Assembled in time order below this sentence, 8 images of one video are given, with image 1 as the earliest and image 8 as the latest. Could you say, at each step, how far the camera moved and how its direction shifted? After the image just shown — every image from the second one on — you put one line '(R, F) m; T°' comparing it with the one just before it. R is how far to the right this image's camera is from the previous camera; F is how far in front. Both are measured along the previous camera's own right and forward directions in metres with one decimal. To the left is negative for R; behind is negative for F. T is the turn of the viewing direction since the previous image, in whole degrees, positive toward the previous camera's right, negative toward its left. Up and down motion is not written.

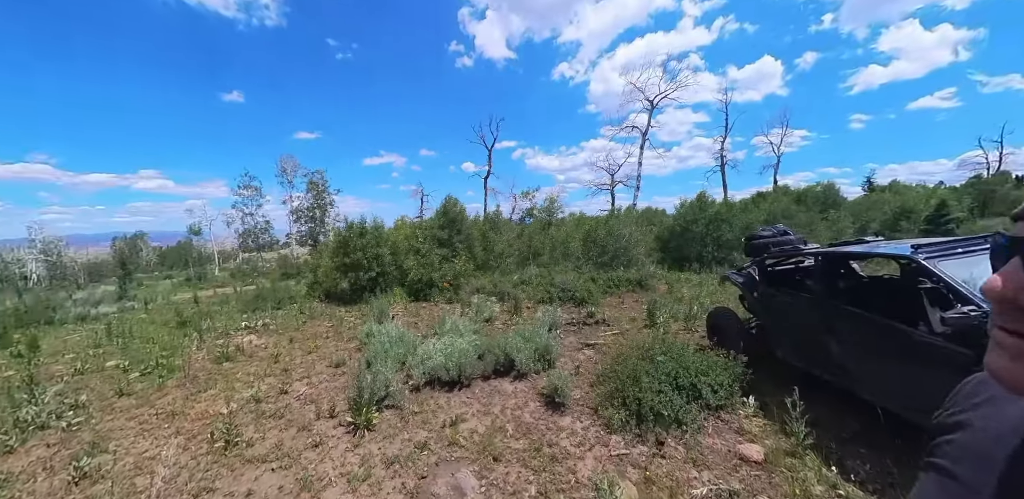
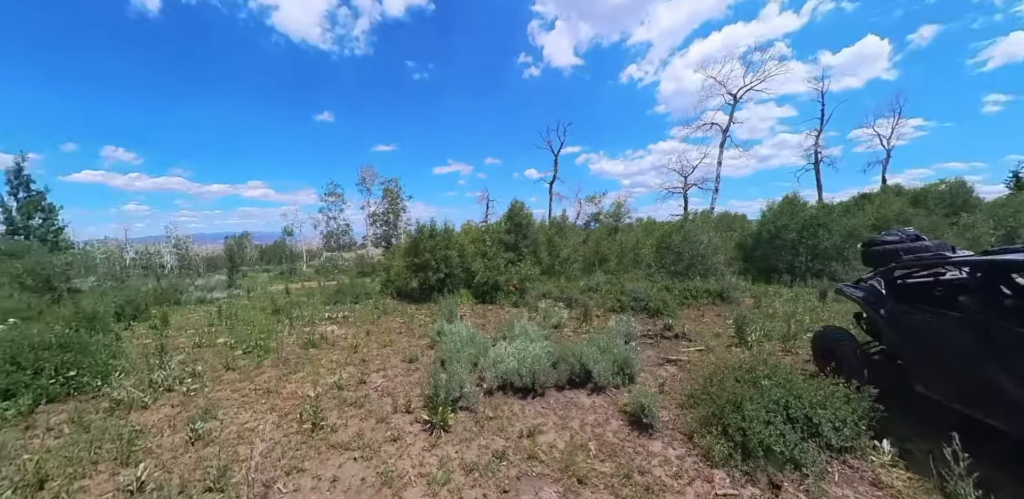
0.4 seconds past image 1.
(-0.4, +0.3) m; -10°
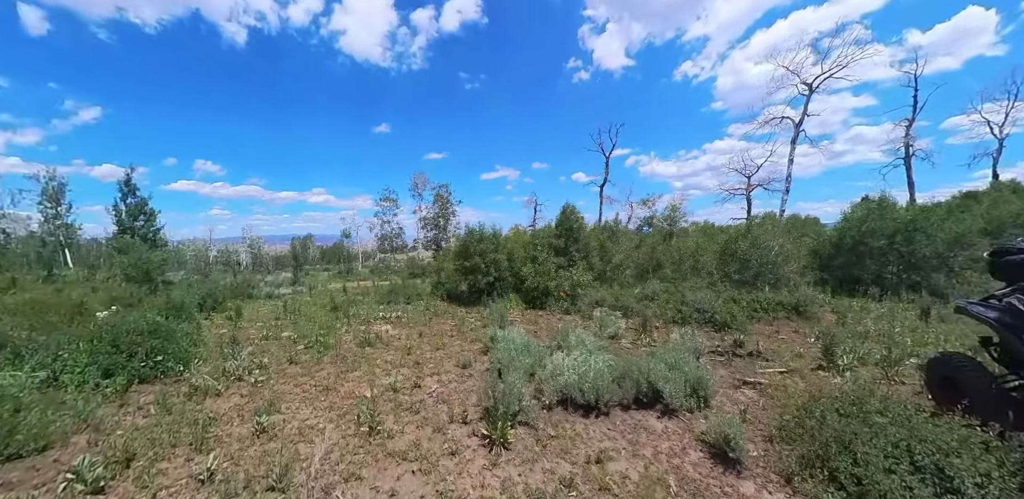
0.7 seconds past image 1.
(-0.3, +0.3) m; -7°
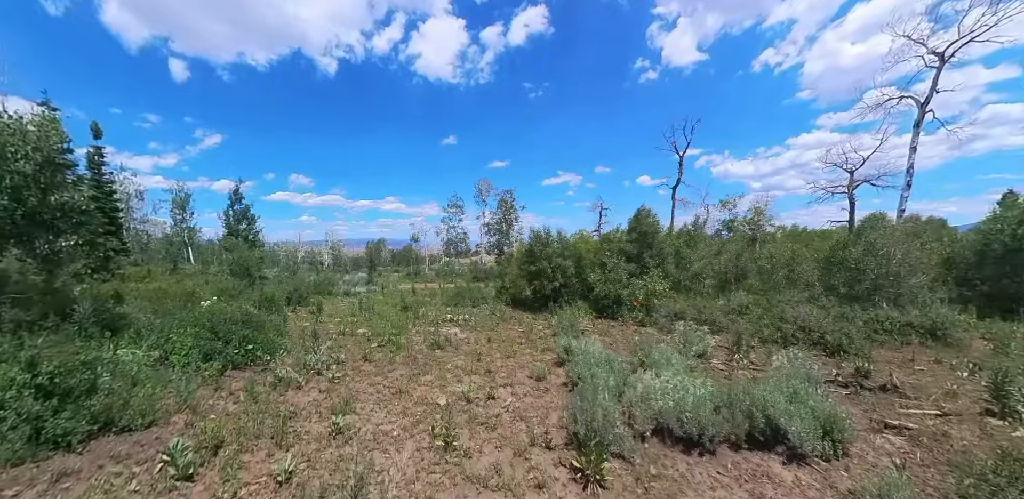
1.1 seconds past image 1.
(-0.4, +0.4) m; -10°
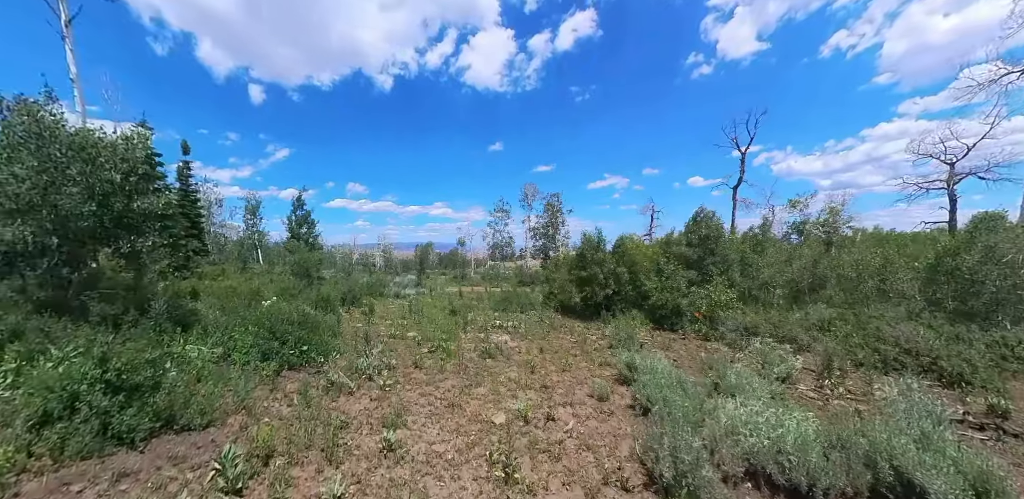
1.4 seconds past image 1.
(-0.2, +0.4) m; -7°
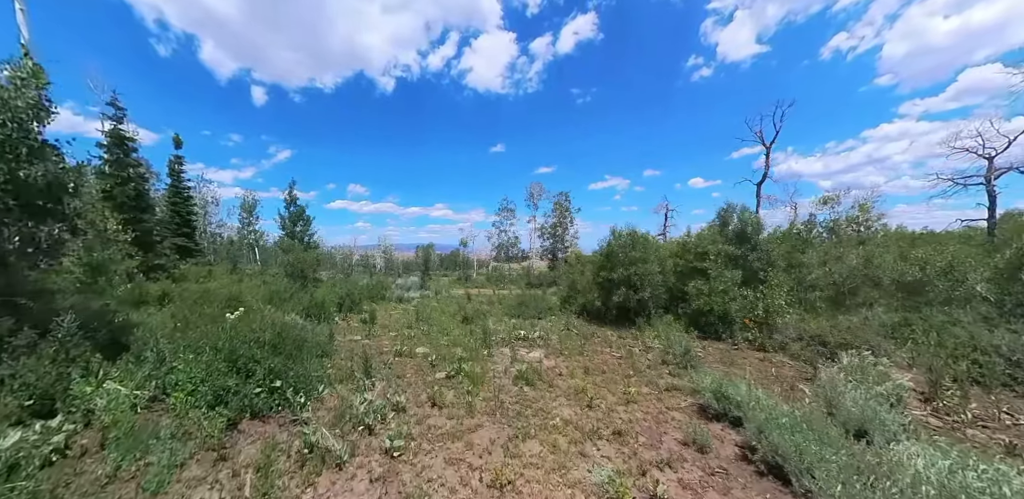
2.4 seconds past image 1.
(-0.5, +1.3) m; 0°
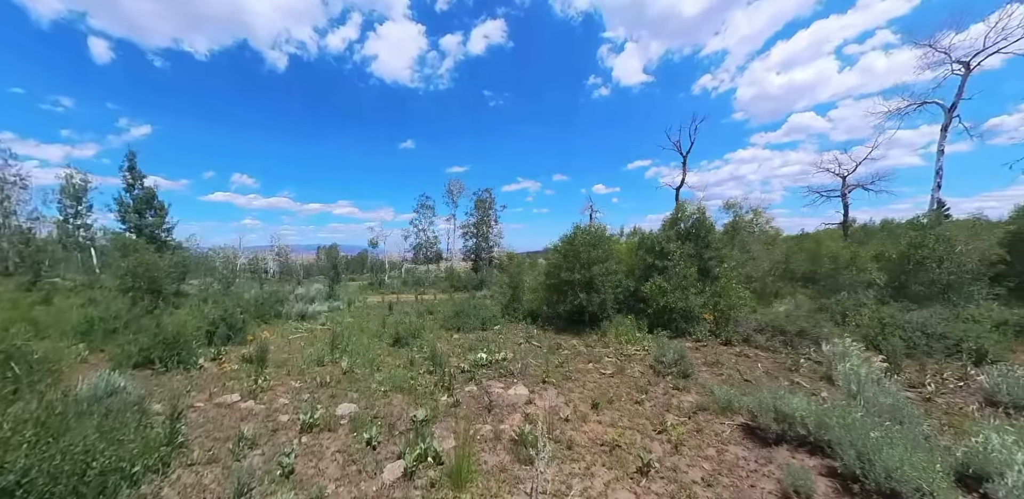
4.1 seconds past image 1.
(-0.6, +1.6) m; +14°
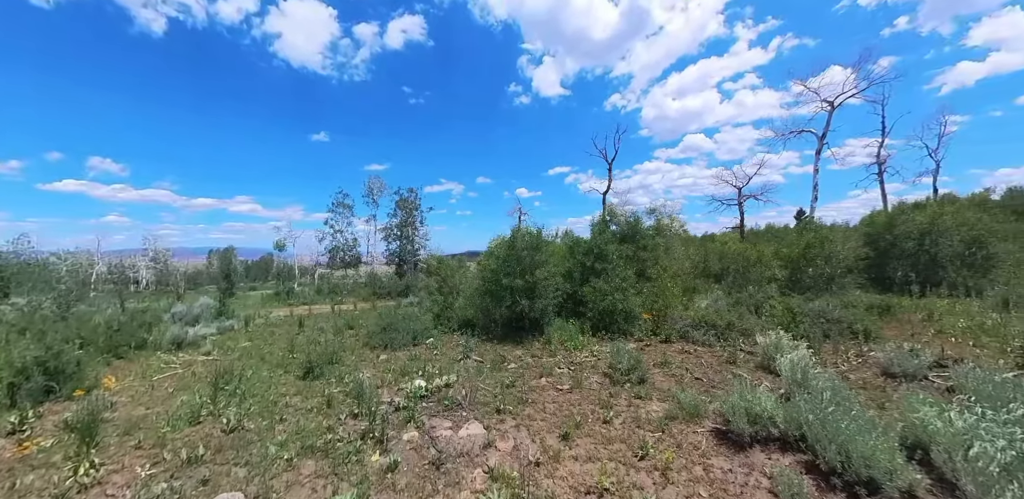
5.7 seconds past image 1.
(-0.2, +0.7) m; +12°
